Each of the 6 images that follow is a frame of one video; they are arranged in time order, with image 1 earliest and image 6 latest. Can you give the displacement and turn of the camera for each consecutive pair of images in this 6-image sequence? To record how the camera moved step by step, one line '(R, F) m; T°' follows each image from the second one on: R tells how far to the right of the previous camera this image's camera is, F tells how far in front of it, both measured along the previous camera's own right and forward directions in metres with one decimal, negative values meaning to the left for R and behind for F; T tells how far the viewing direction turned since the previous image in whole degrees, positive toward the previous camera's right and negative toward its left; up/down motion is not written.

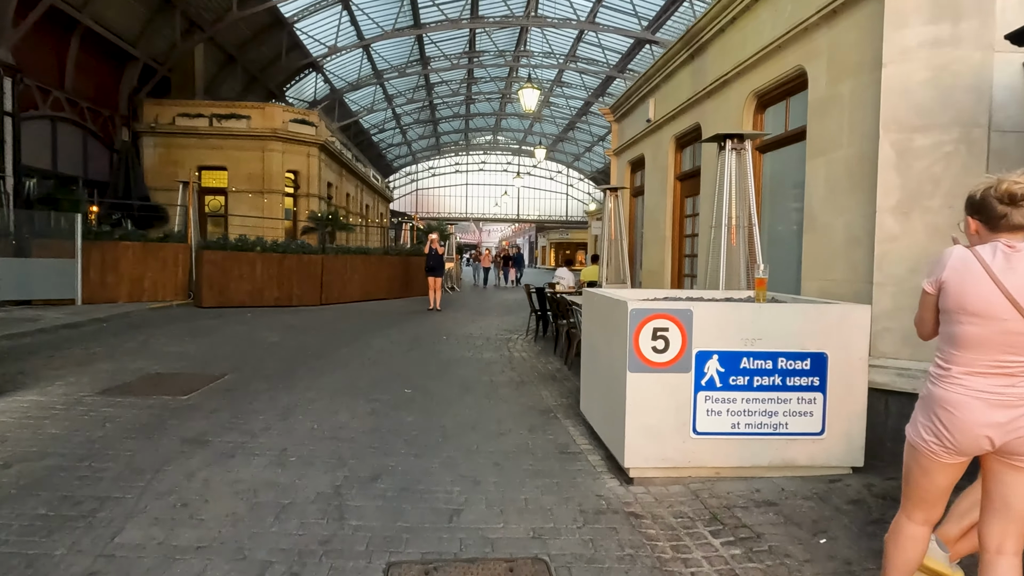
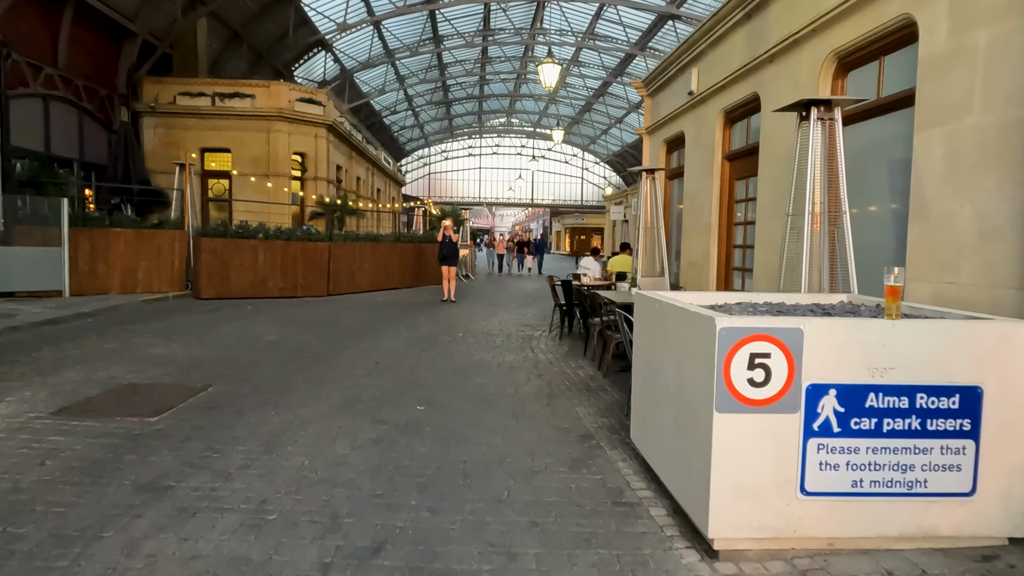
(-0.2, +1.0) m; -1°
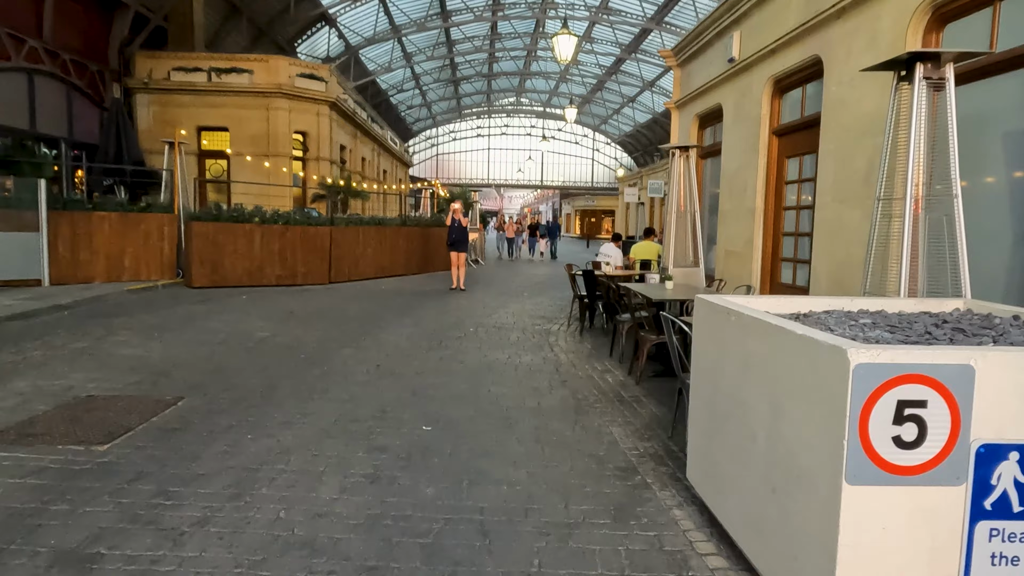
(-0.1, +0.9) m; -1°
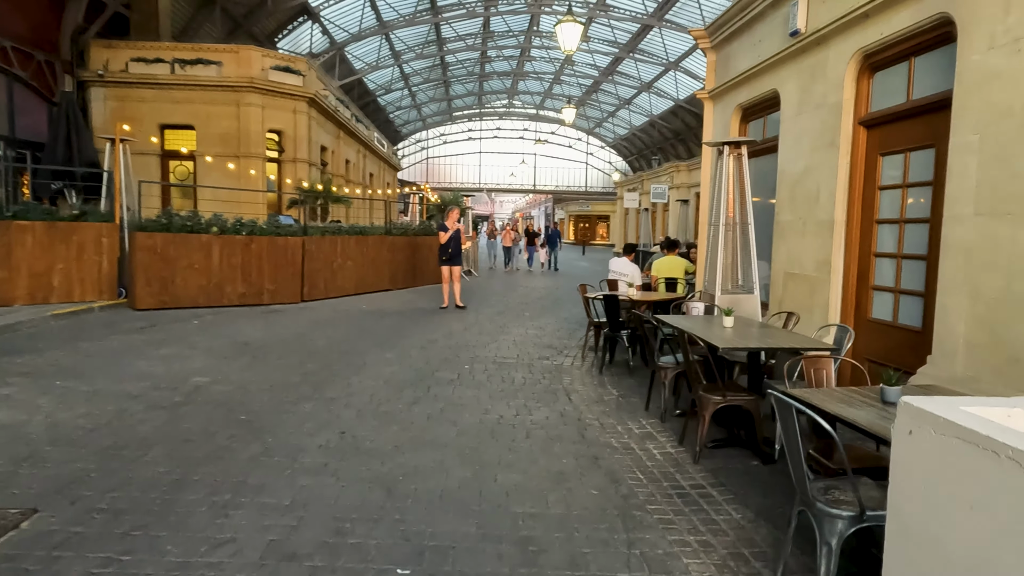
(-0.2, +1.7) m; +1°
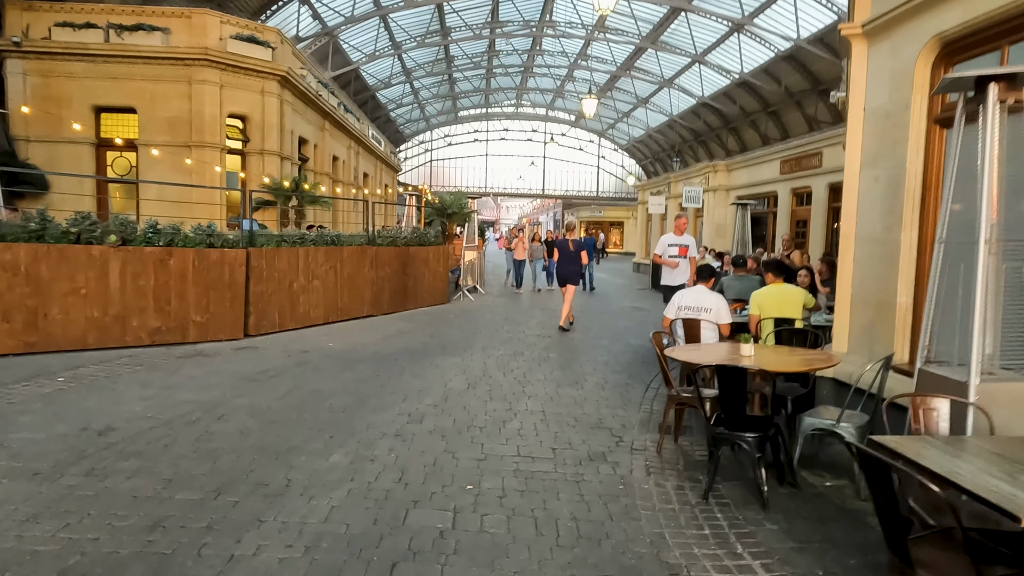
(-0.2, +3.3) m; 0°
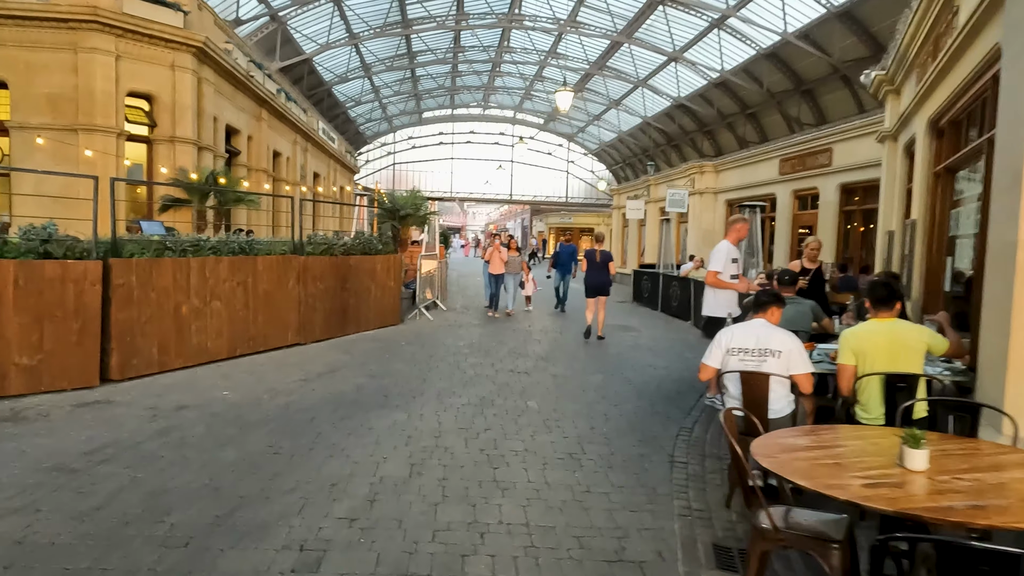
(0.0, +2.3) m; +3°
